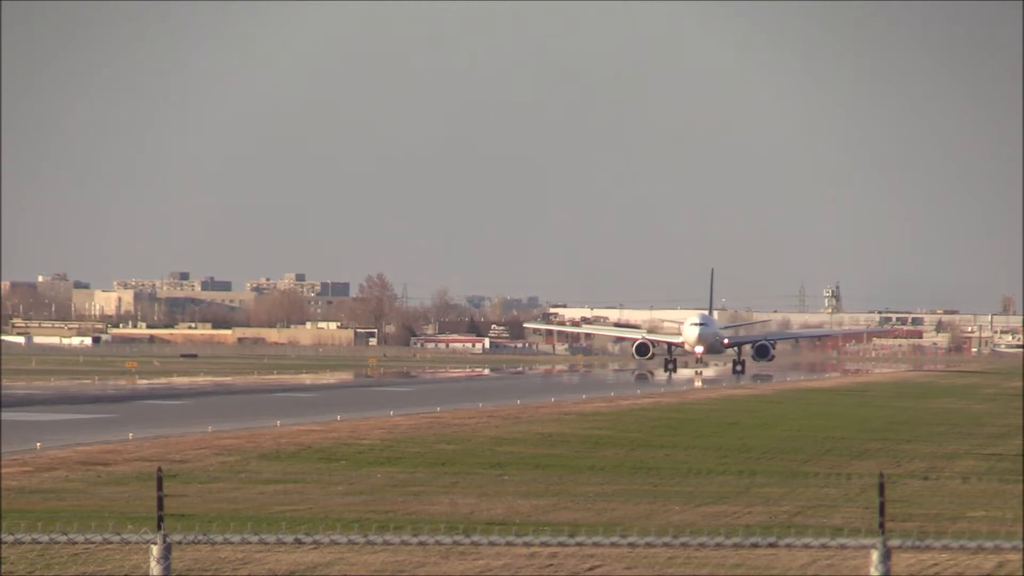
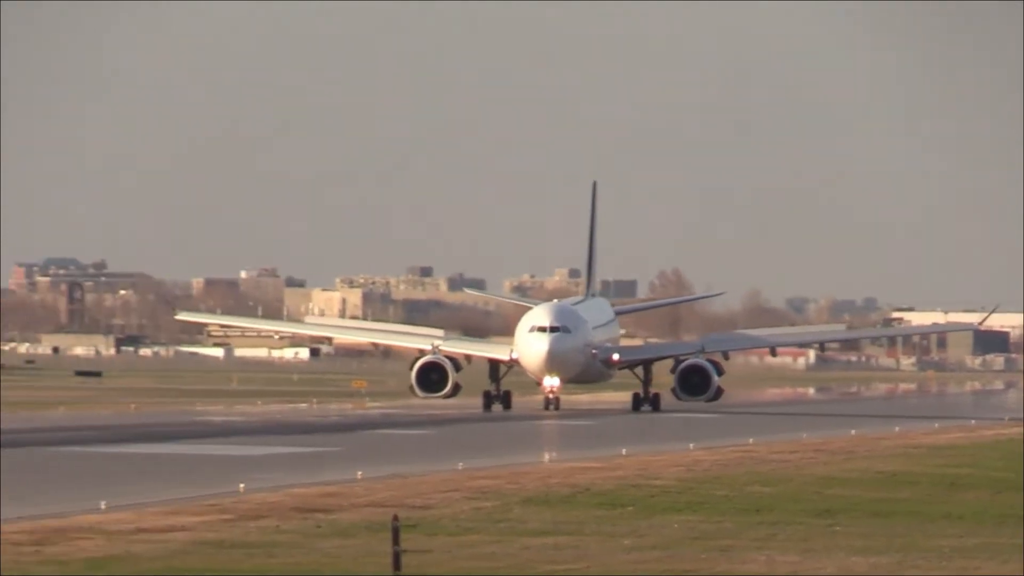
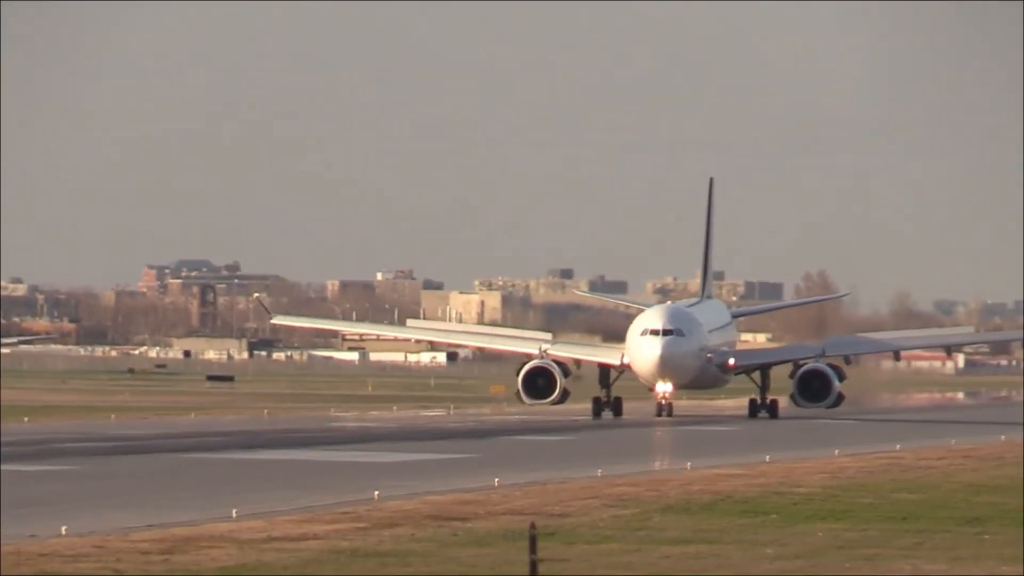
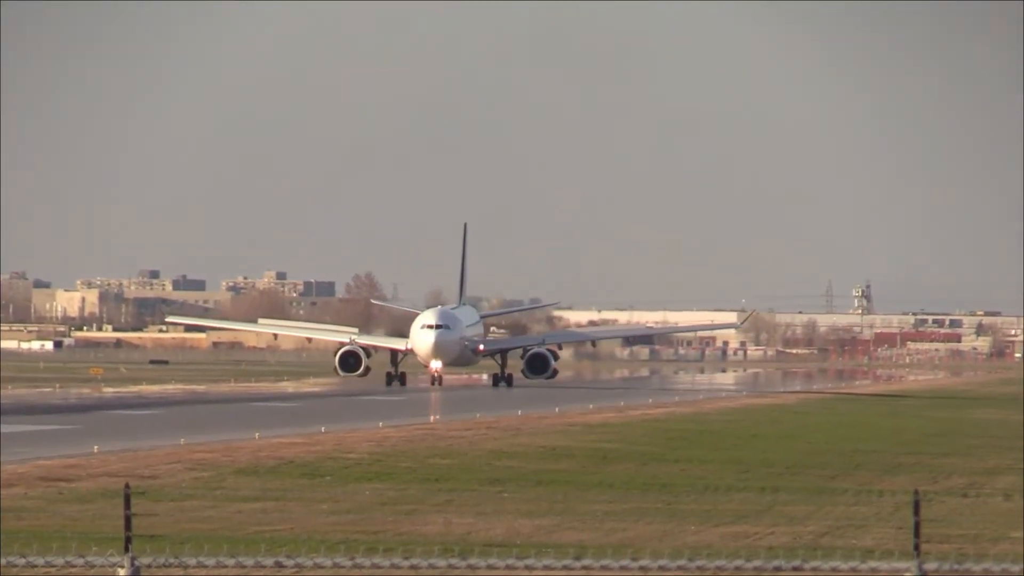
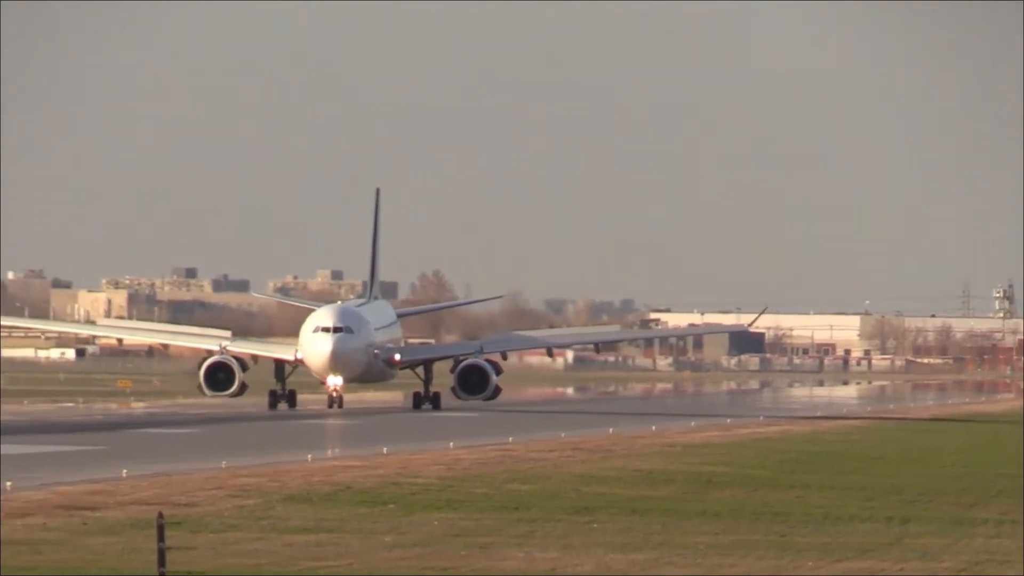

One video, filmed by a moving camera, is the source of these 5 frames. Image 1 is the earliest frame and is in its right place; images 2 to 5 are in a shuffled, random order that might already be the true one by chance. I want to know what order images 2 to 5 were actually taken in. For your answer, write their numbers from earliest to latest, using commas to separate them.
4, 5, 2, 3
